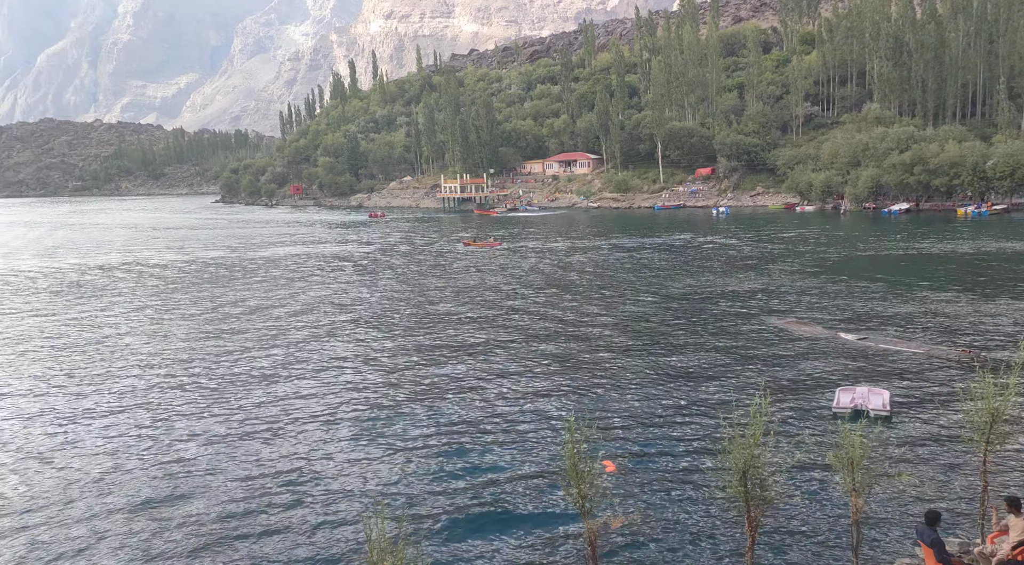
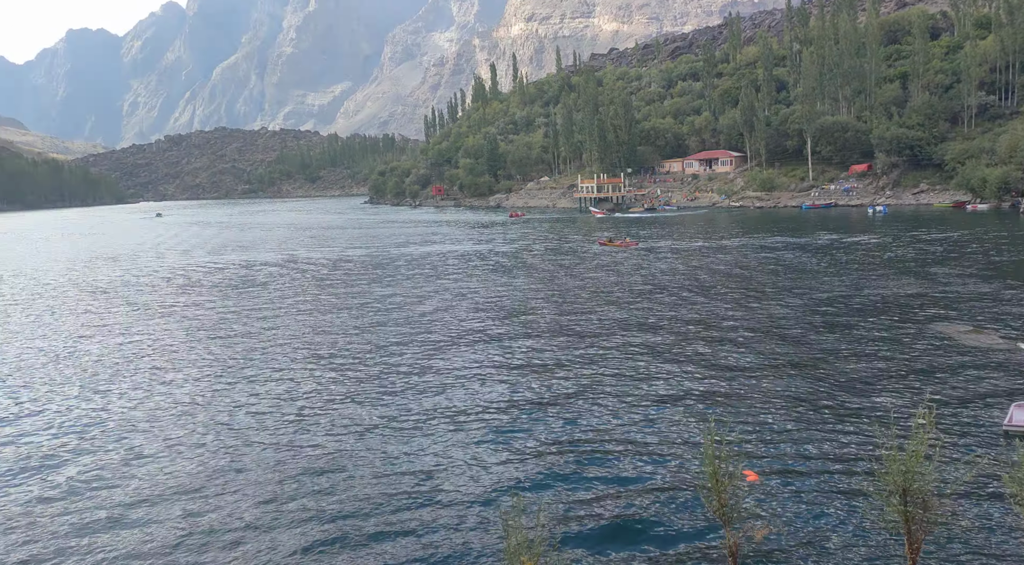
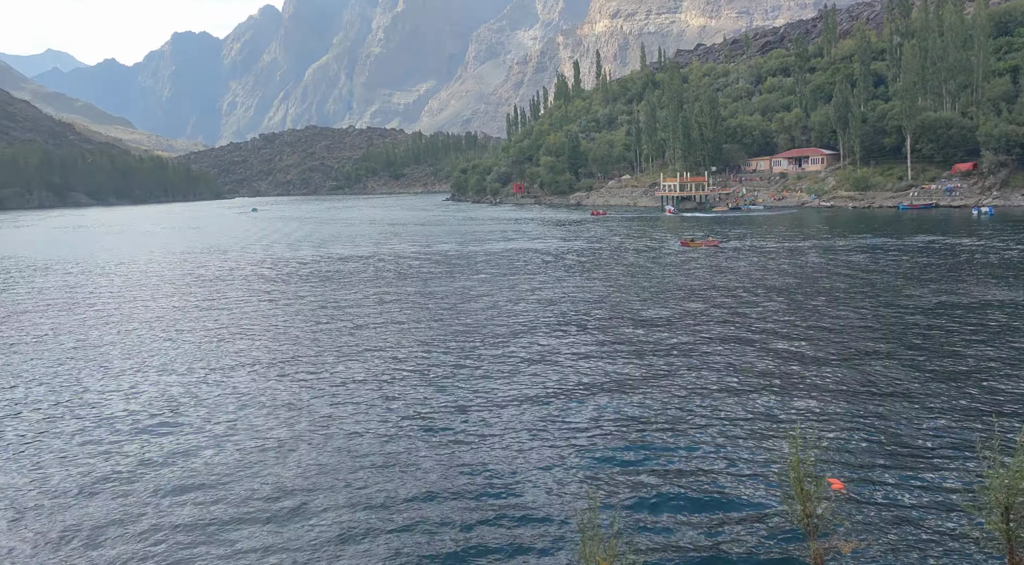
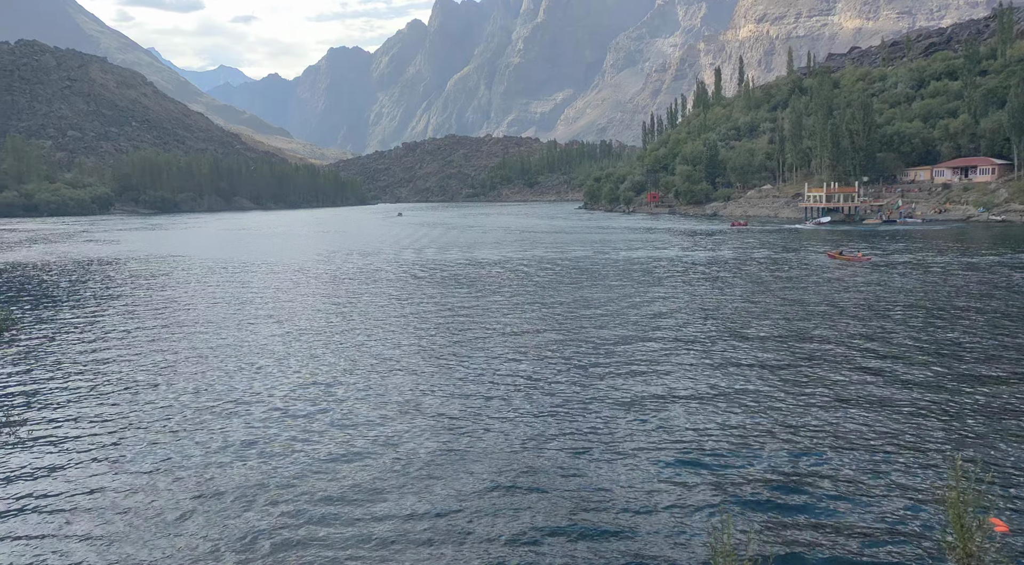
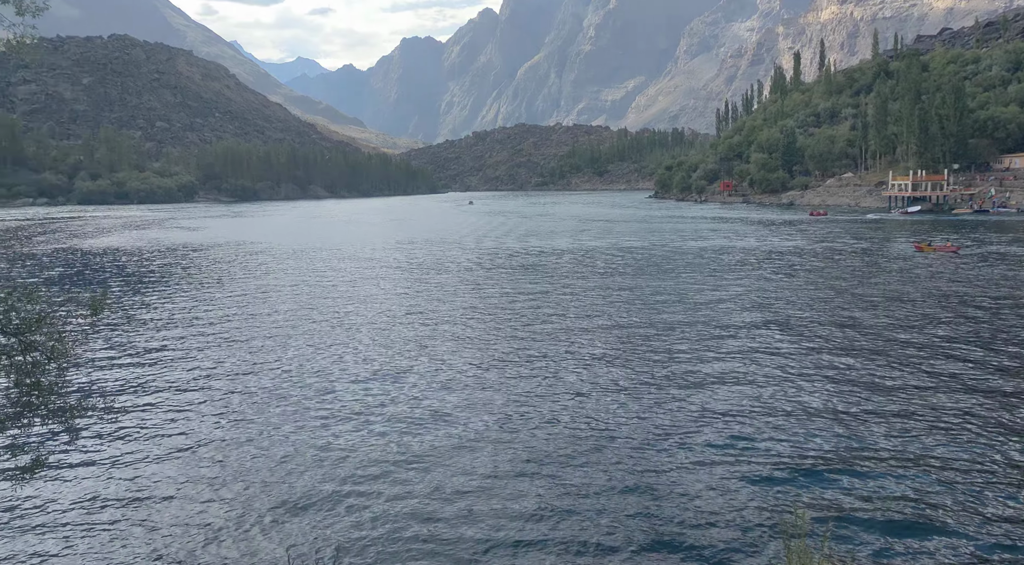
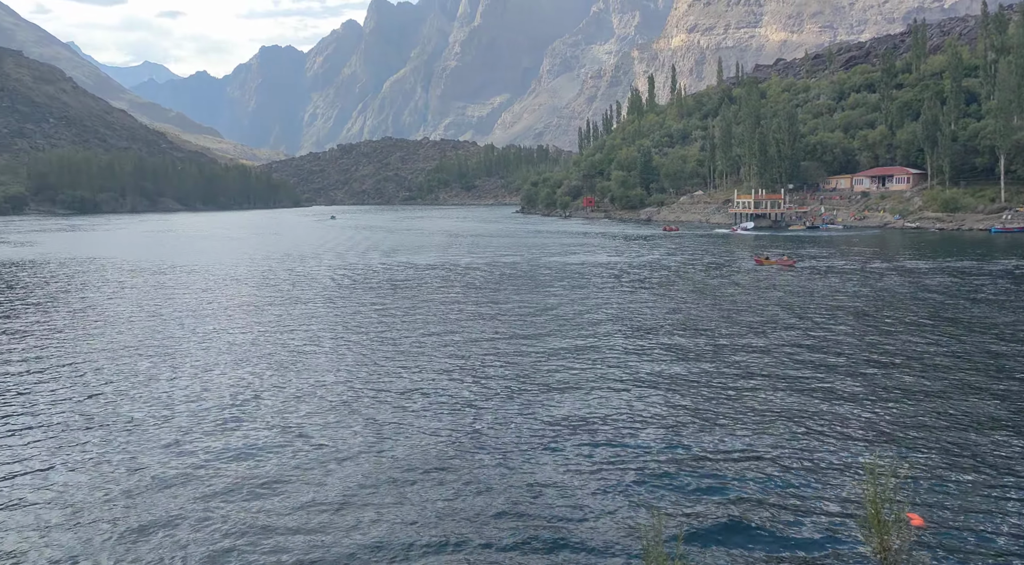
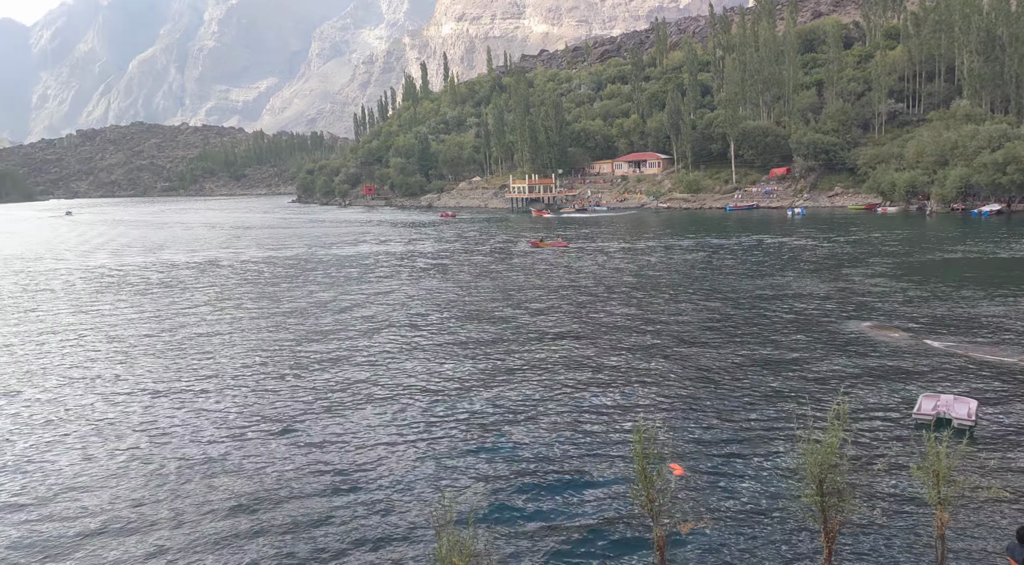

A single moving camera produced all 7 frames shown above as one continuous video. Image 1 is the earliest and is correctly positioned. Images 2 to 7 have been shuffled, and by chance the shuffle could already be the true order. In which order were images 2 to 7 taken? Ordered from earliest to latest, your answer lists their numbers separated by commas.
7, 2, 3, 6, 4, 5
